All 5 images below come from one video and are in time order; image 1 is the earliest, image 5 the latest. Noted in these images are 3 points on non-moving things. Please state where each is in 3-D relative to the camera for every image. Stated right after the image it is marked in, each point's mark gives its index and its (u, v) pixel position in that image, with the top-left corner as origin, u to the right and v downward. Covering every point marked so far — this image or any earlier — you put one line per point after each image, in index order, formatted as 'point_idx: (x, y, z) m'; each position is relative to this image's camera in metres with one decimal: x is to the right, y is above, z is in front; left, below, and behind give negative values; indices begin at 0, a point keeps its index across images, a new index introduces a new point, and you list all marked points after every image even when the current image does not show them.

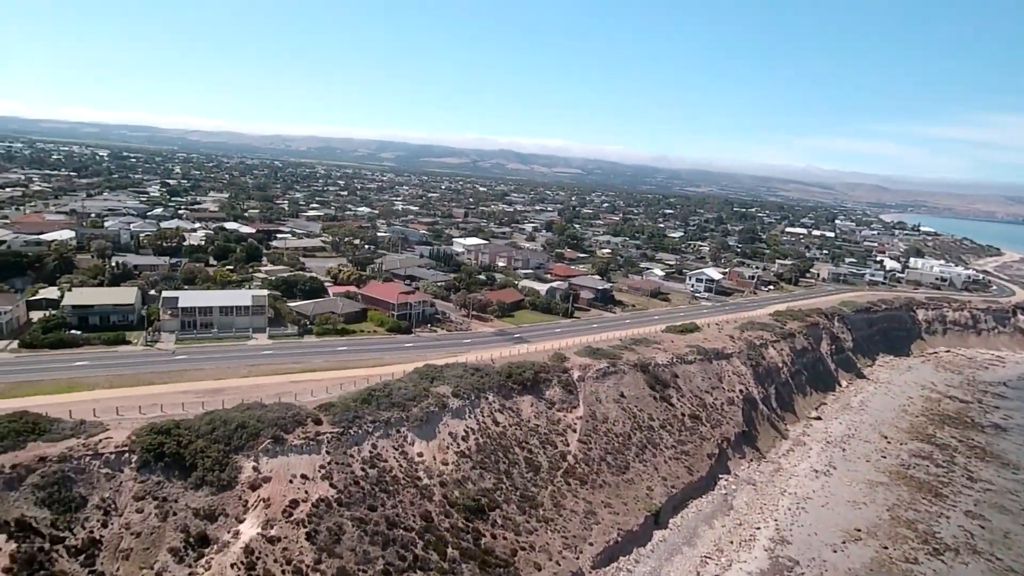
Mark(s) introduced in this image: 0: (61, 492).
0: (-13.8, -6.3, +16.1) m
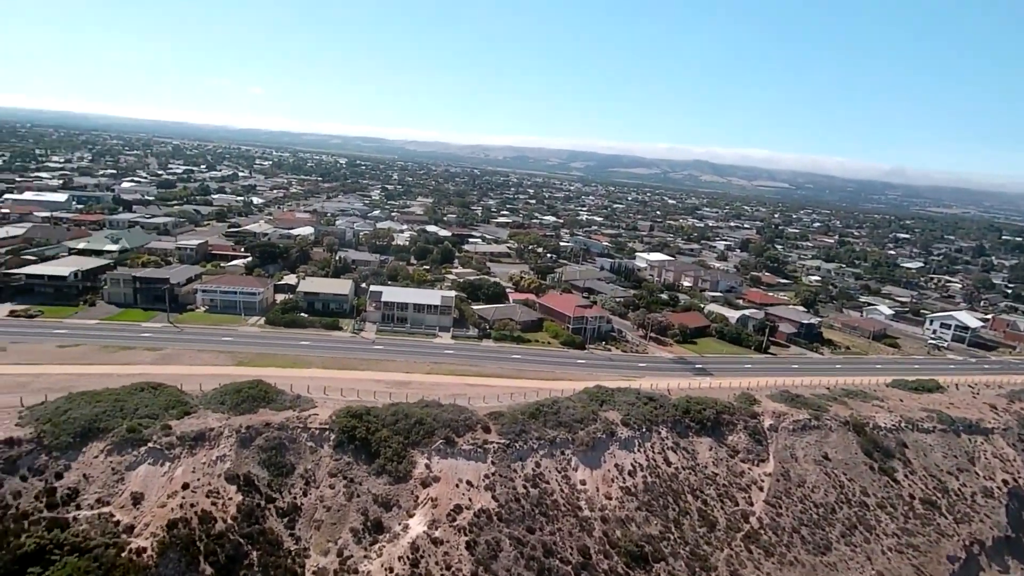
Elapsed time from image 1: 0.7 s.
0: (-8.4, -6.0, +18.9) m
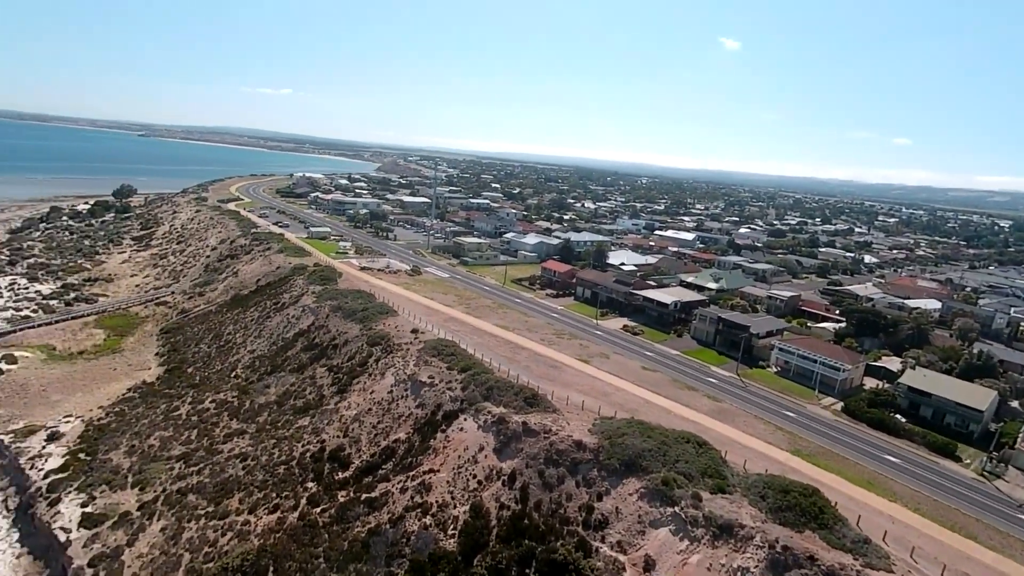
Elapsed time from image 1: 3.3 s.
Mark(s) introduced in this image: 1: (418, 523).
0: (+7.5, -8.3, +13.1) m
1: (-3.5, -8.7, +19.7) m
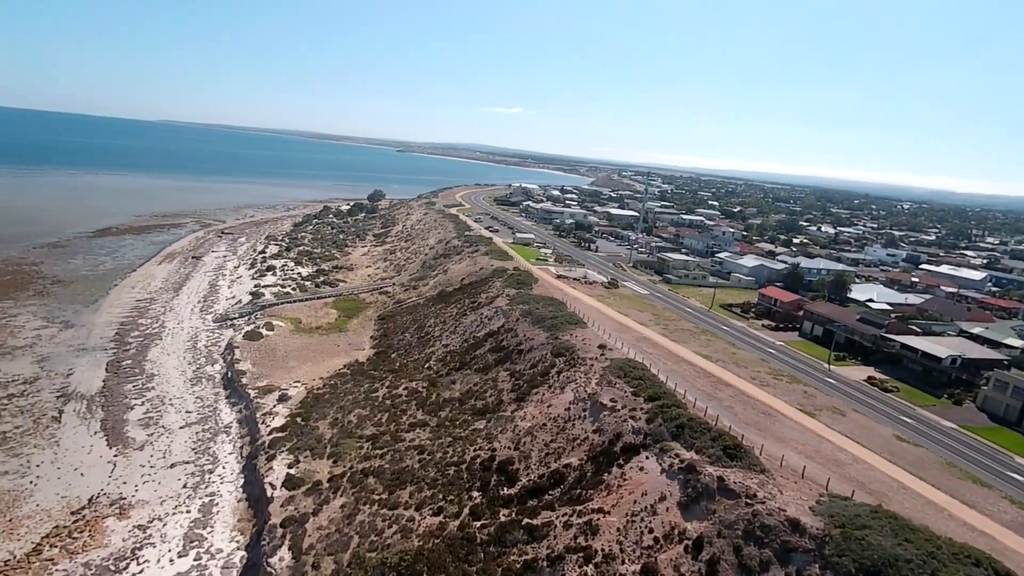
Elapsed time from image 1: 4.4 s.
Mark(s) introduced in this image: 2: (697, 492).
0: (+9.9, -9.3, +6.7) m
1: (+2.1, -9.0, +16.9) m
2: (+6.1, -6.8, +17.5) m
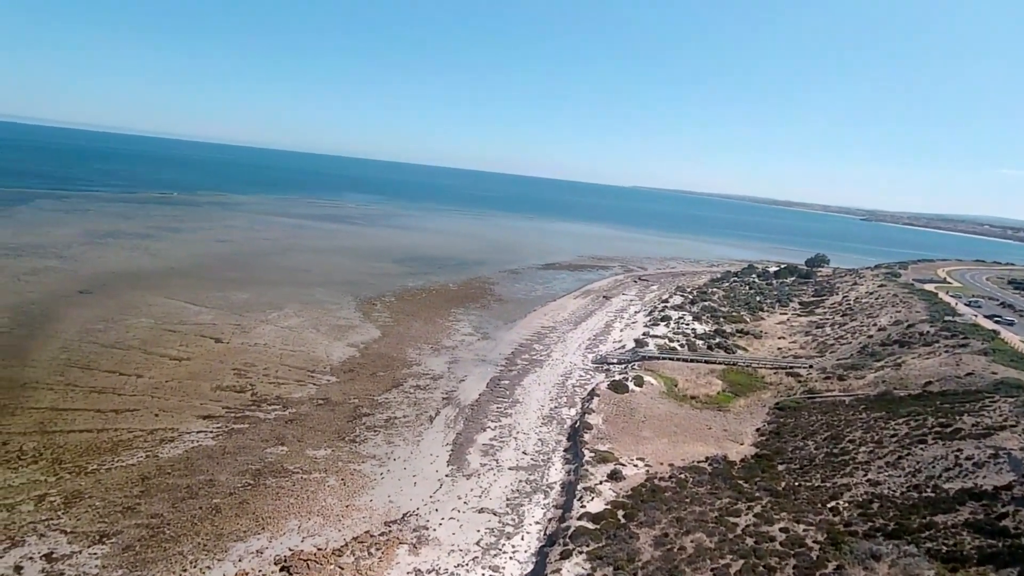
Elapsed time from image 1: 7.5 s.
0: (+4.1, -10.2, -9.7) m
1: (+5.5, -10.7, +3.1) m
2: (+9.1, -9.1, +0.8) m
